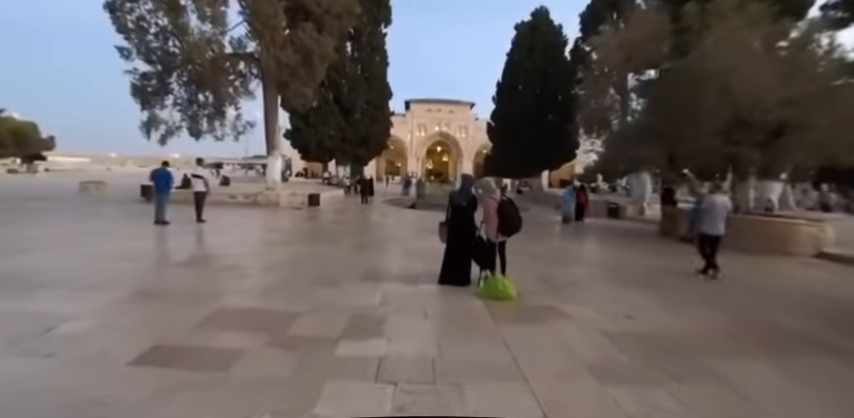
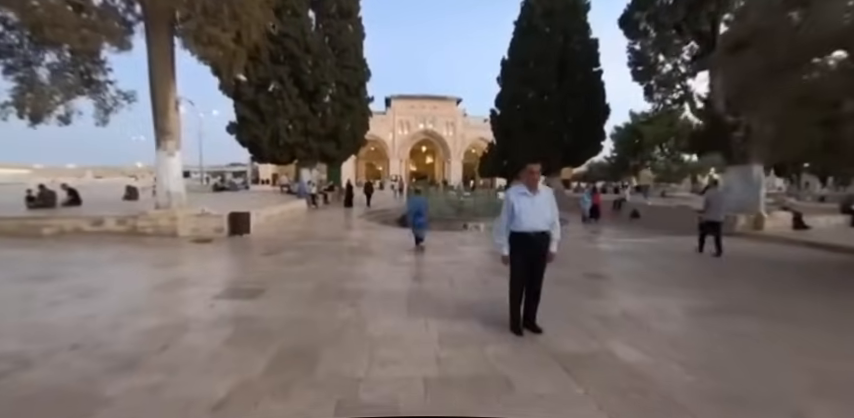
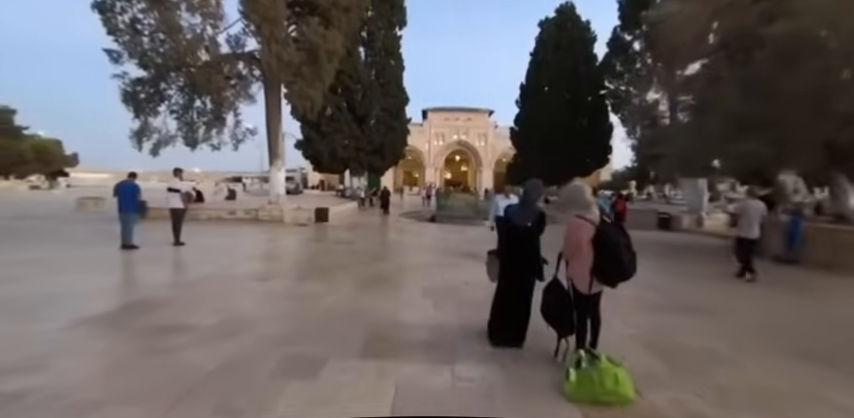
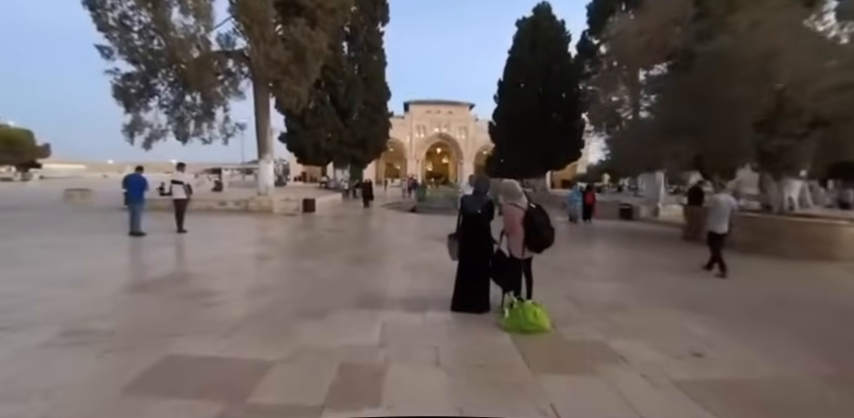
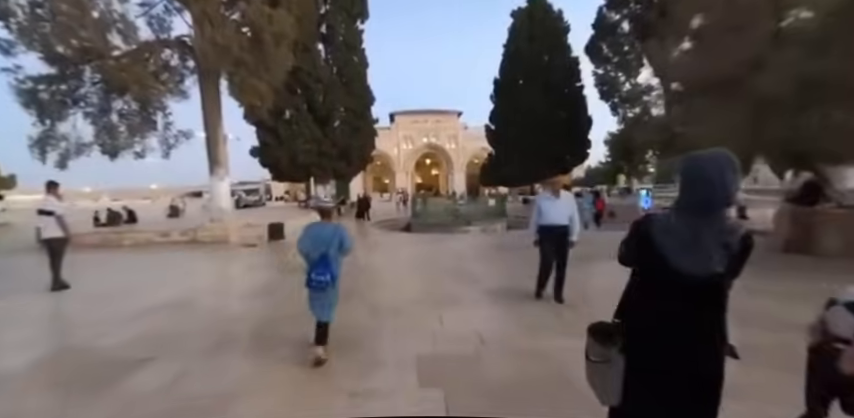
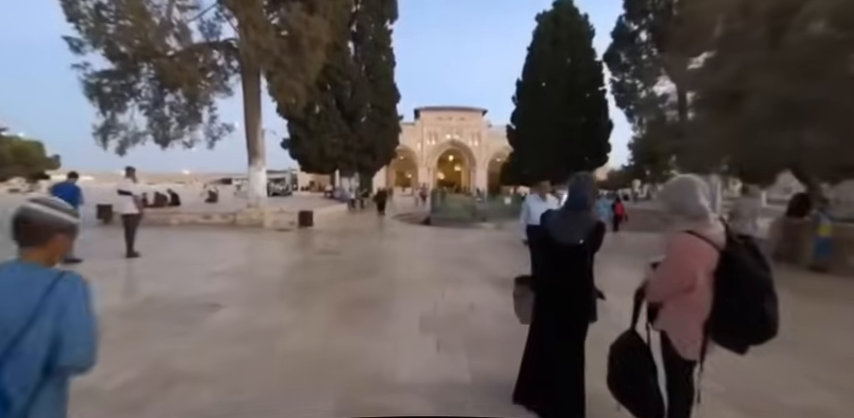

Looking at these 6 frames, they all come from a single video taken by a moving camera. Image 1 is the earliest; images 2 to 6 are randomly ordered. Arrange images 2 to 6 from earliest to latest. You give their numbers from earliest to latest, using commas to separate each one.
4, 3, 6, 5, 2
